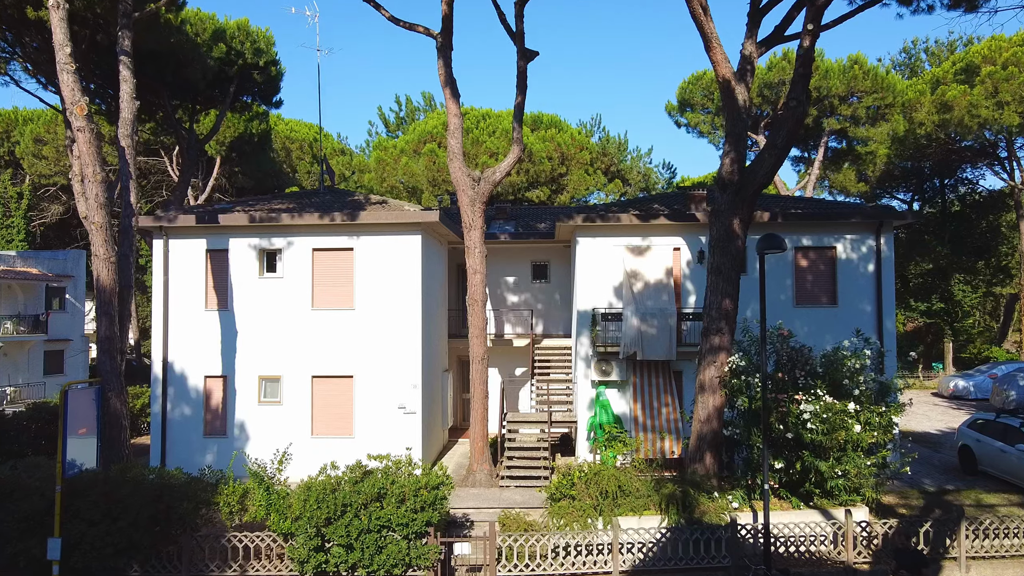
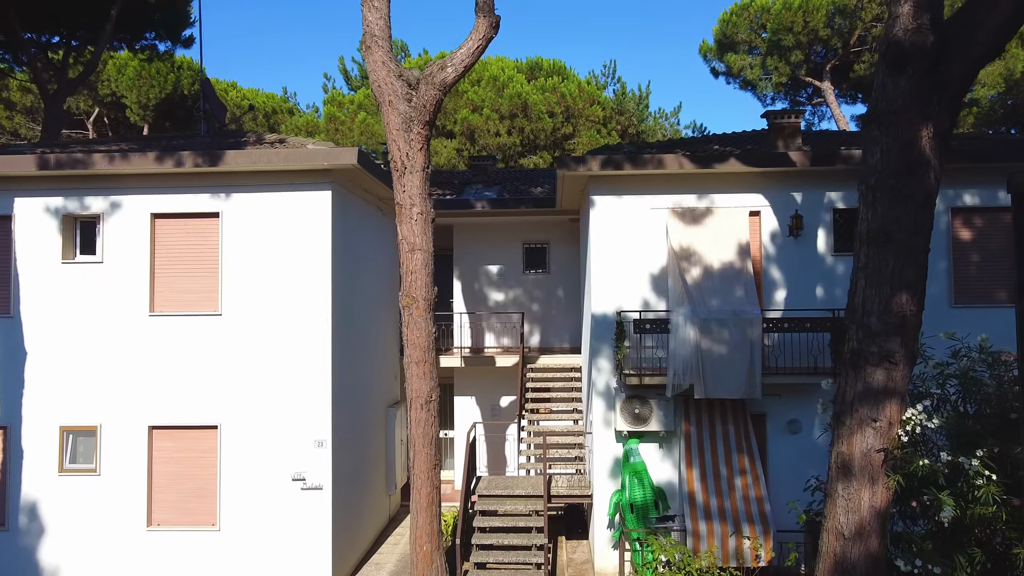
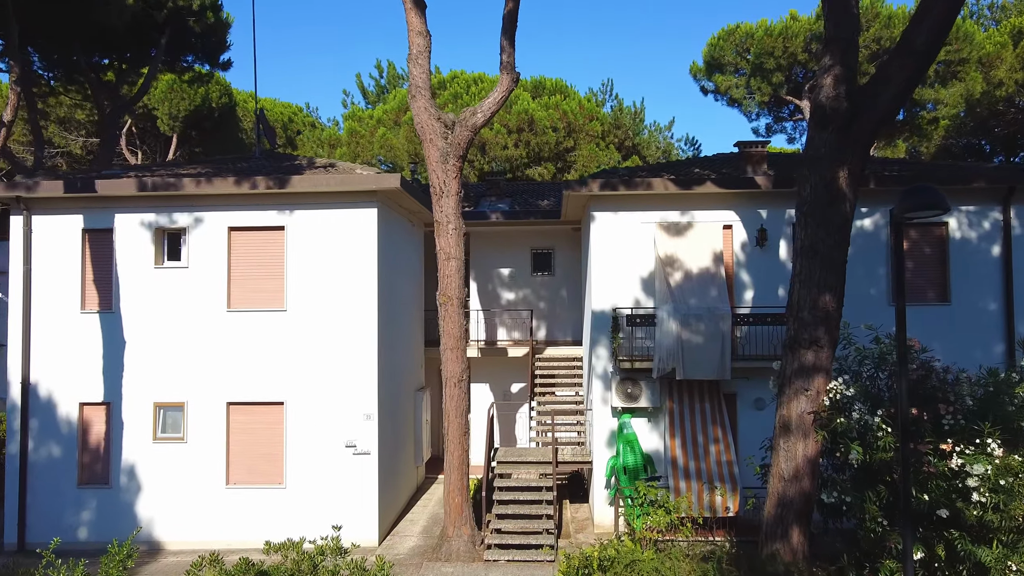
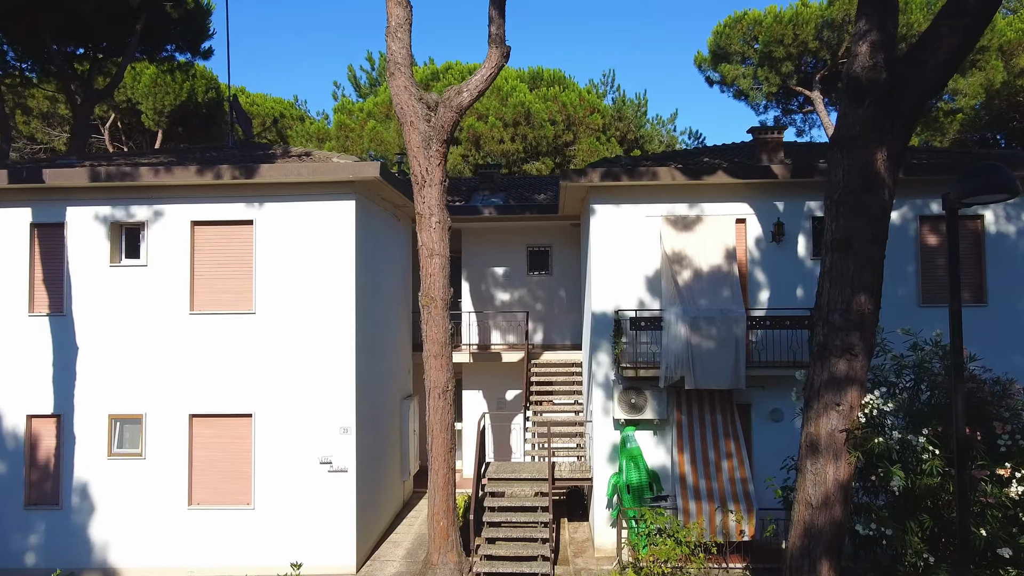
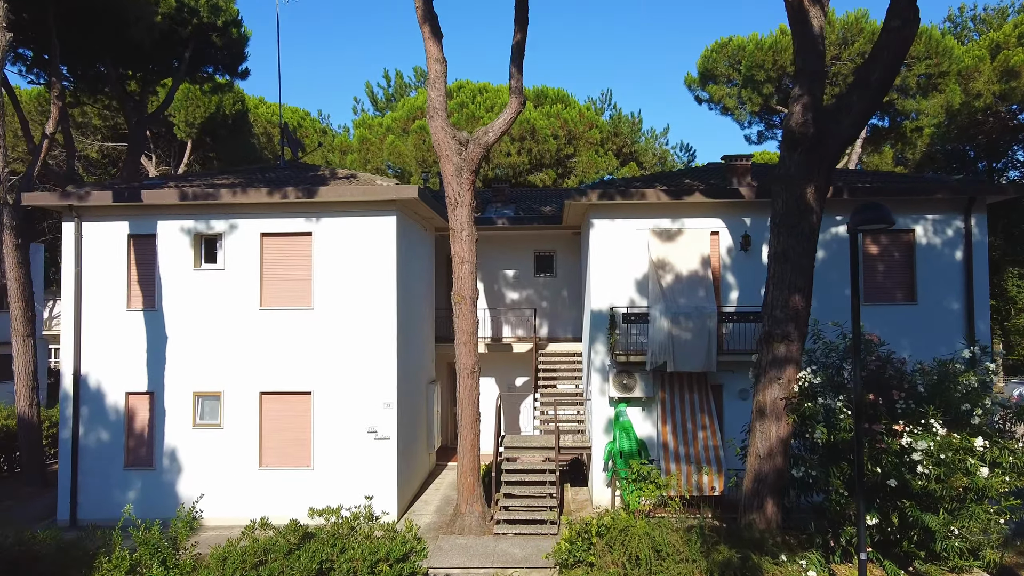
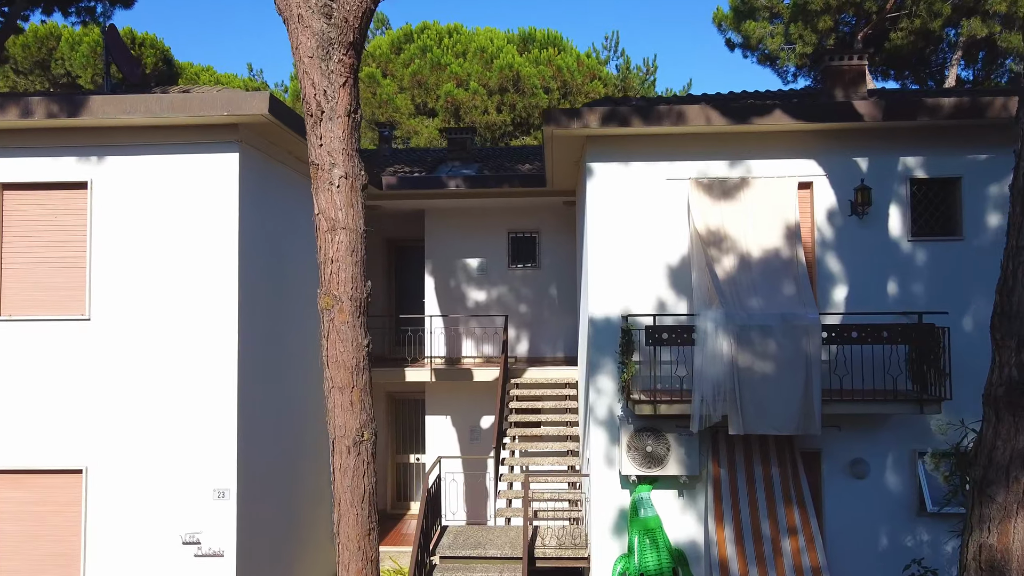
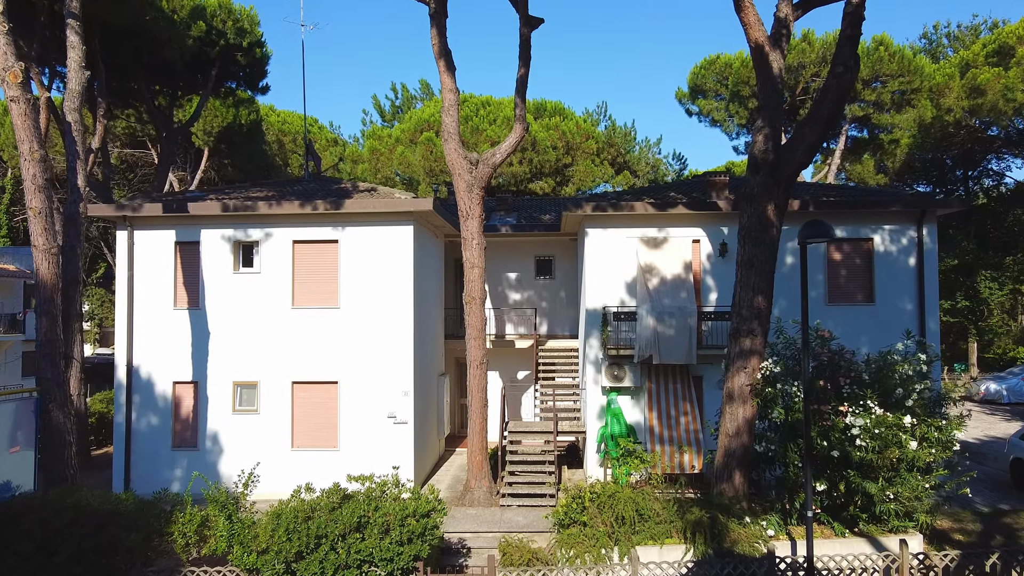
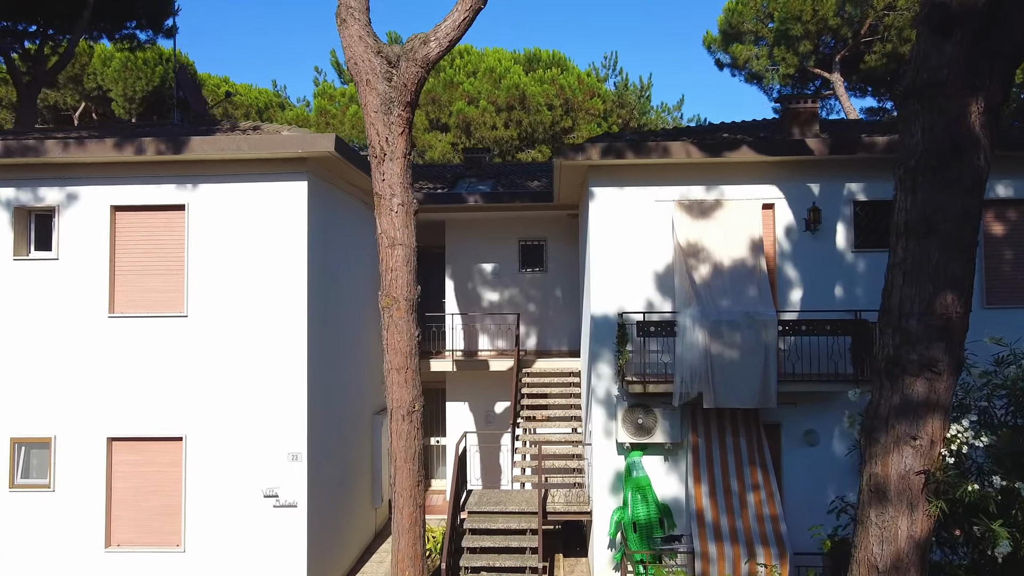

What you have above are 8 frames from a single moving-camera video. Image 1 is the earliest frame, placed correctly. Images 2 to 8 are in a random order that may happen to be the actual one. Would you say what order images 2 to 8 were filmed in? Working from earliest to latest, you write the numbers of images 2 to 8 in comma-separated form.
7, 5, 3, 4, 2, 8, 6
